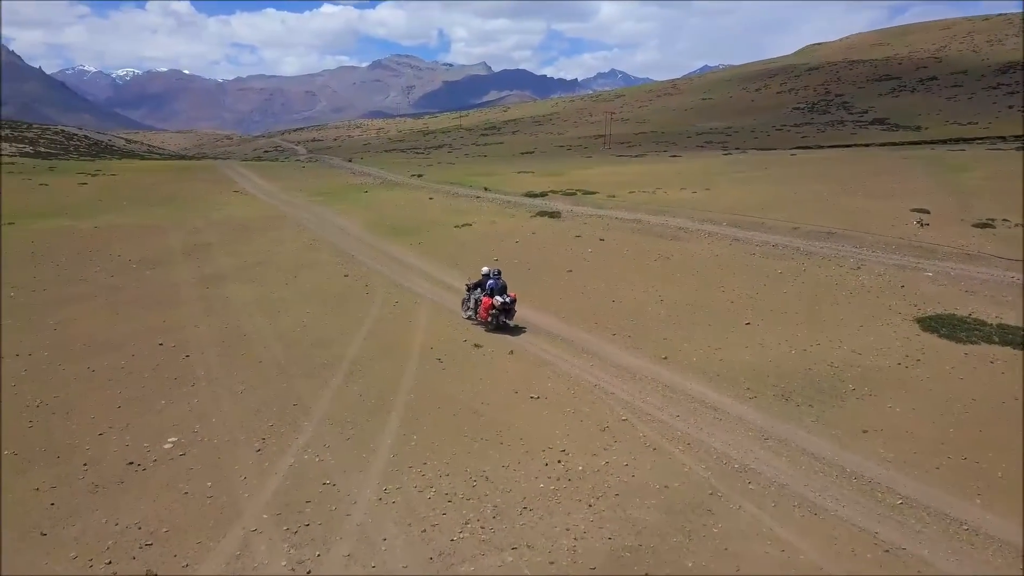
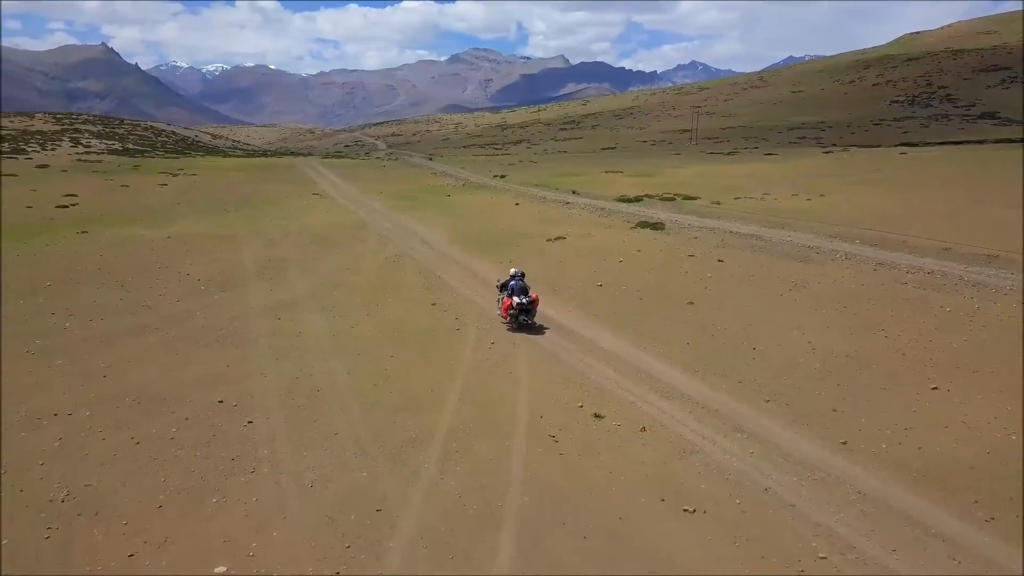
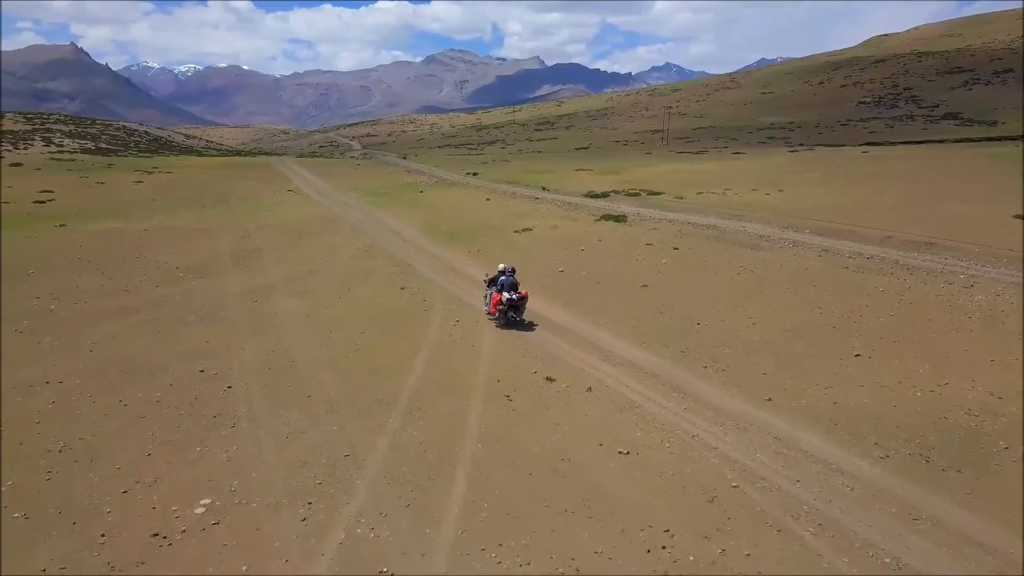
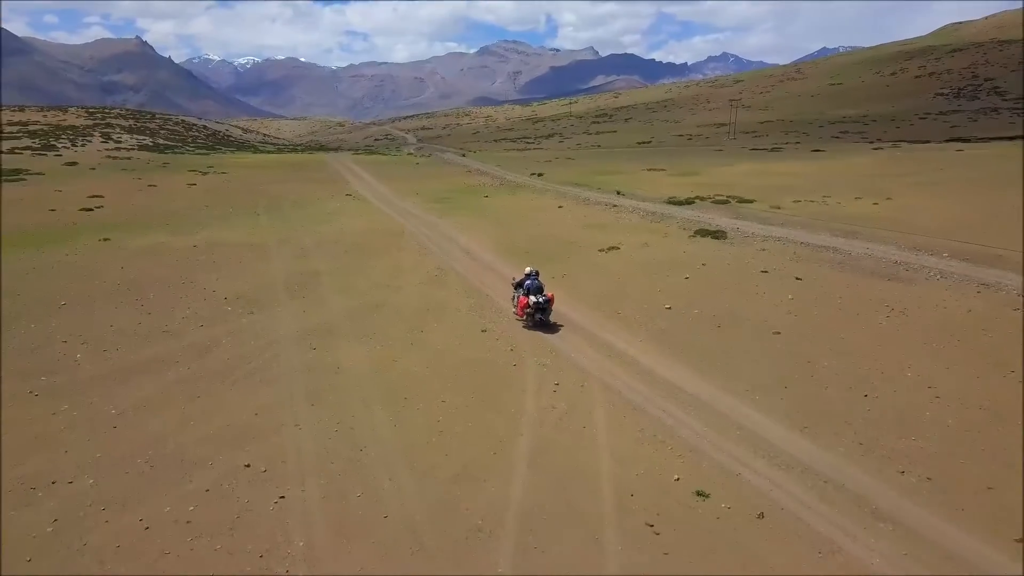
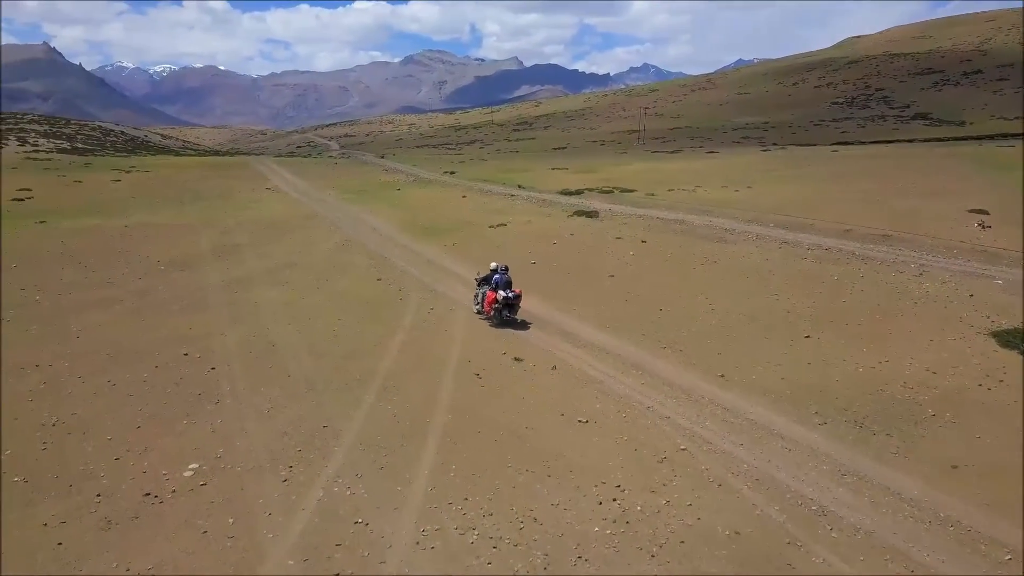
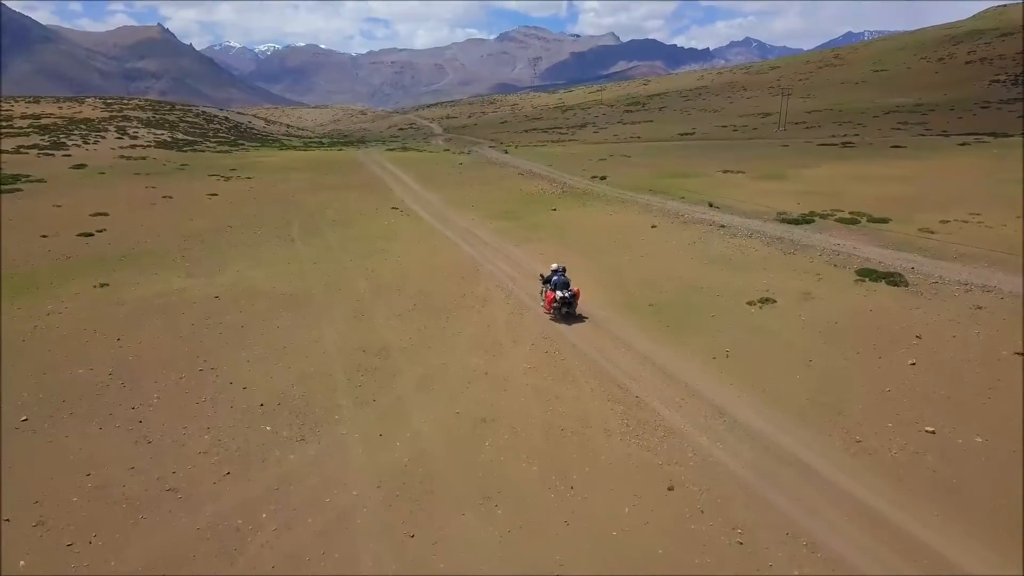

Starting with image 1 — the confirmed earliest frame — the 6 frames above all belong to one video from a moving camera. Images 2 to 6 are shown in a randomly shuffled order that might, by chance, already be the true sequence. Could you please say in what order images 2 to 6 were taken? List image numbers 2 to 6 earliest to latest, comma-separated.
5, 3, 2, 4, 6
